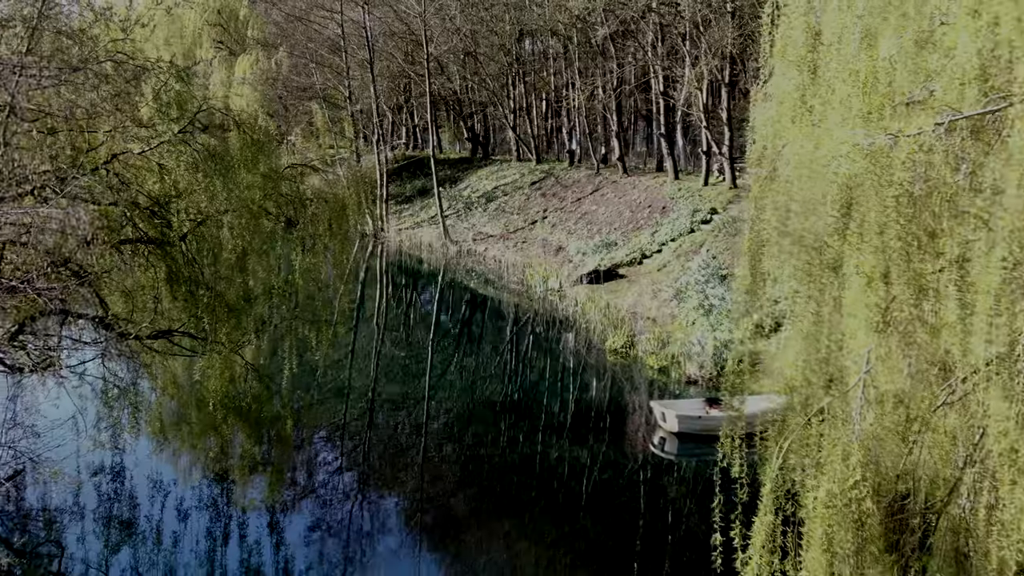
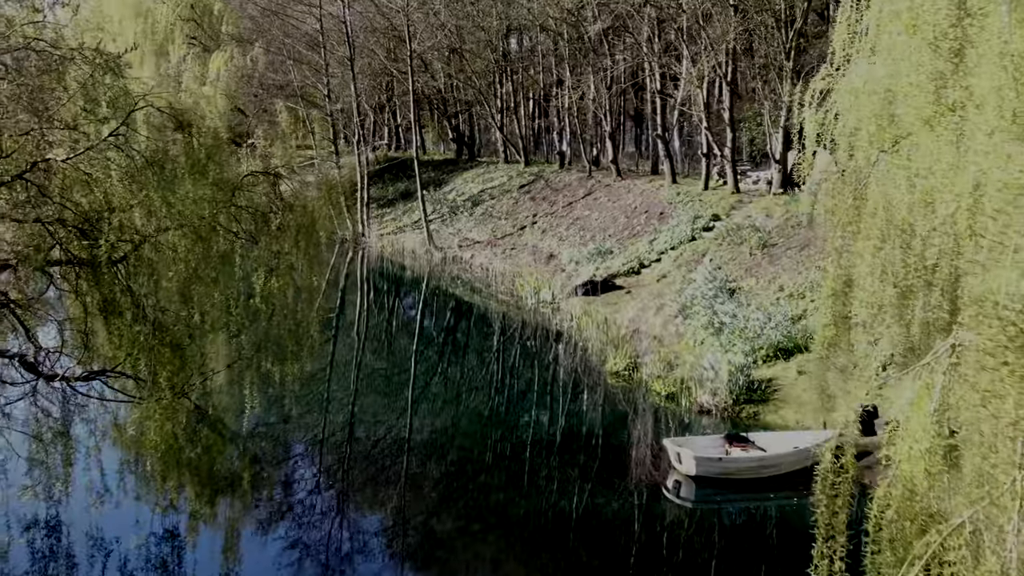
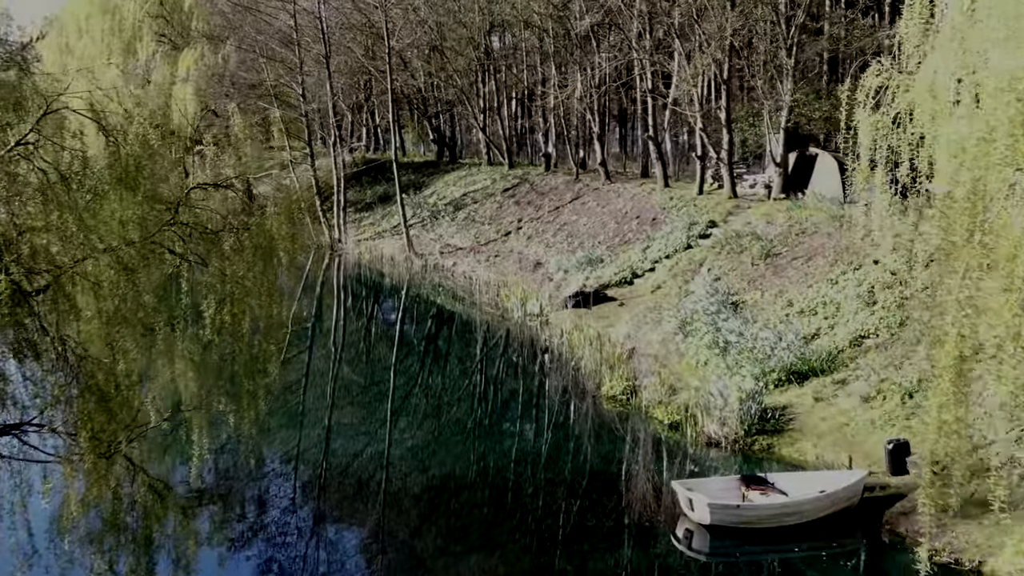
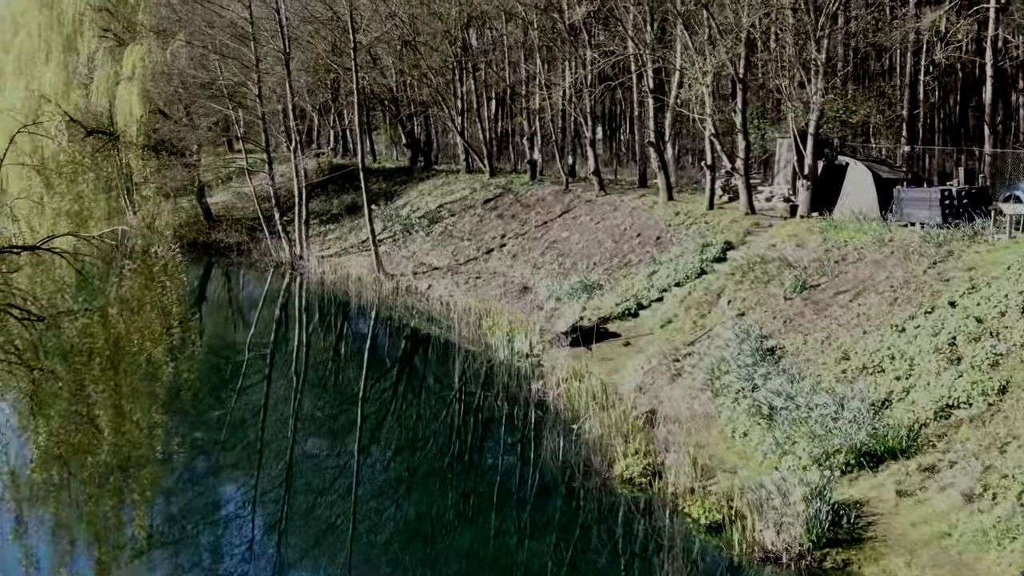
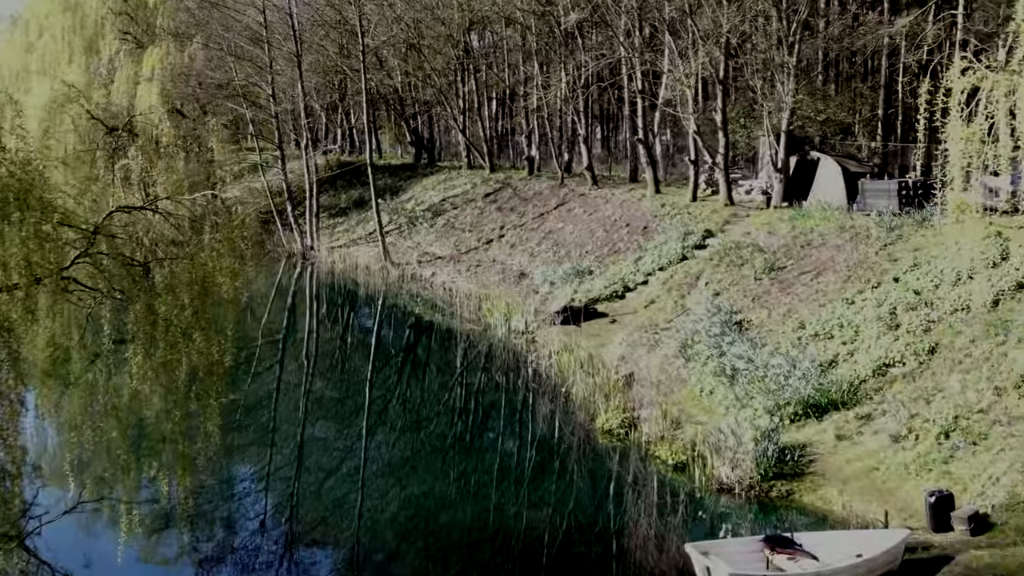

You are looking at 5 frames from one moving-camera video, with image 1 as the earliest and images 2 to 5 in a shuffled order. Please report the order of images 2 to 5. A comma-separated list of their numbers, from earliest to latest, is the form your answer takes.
2, 3, 5, 4
